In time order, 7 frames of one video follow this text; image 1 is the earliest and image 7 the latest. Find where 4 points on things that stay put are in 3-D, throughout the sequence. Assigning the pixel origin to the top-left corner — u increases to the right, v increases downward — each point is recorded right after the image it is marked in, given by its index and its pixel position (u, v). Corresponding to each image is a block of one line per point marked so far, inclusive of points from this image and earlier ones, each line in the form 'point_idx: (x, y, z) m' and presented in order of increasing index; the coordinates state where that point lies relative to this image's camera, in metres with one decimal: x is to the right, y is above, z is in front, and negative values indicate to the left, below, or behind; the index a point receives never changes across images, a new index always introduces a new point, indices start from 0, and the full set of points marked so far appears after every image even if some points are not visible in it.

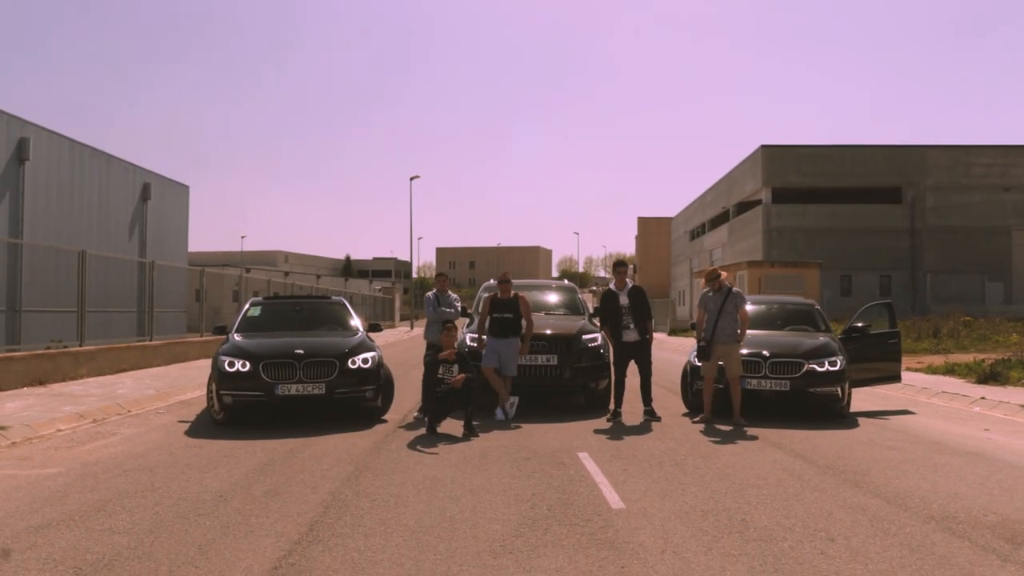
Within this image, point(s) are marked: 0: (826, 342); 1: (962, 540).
0: (+4.2, -0.7, +11.9) m
1: (+2.8, -1.5, +5.5) m
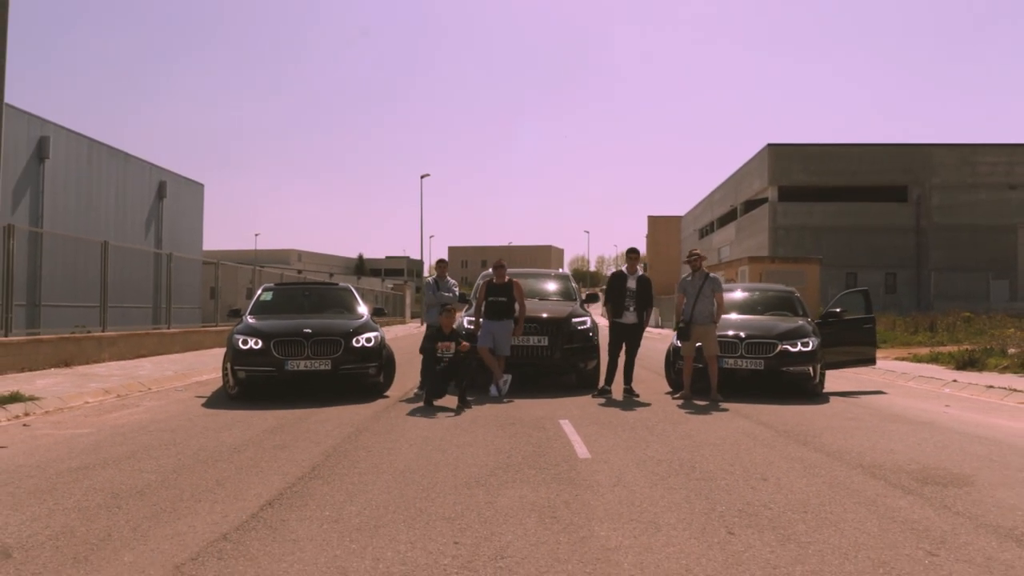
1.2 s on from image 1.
0: (+4.1, -0.5, +12.7) m
1: (+2.6, -1.4, +6.3) m
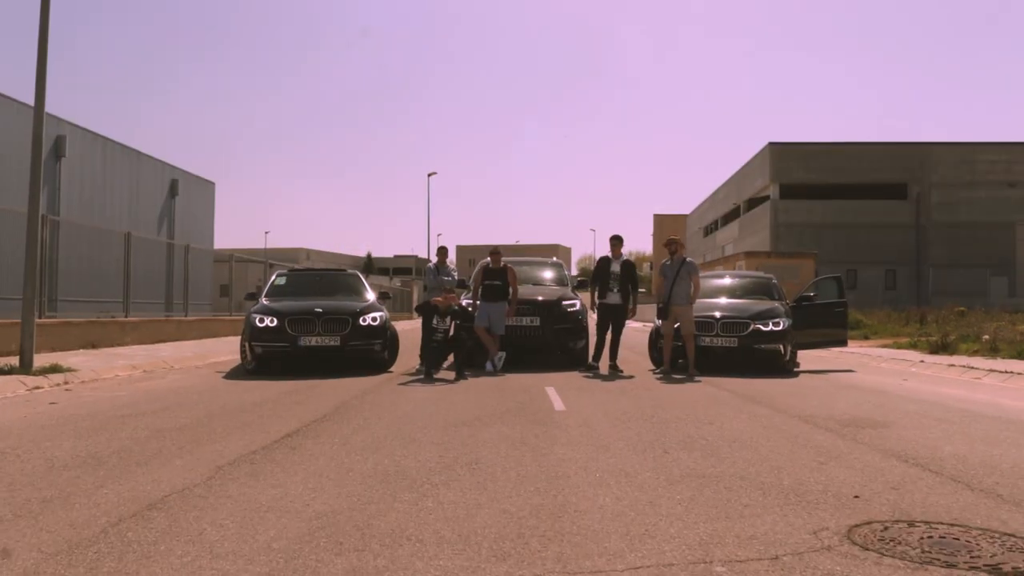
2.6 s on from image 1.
0: (+4.0, -0.3, +13.7) m
1: (+2.4, -1.1, +7.3) m
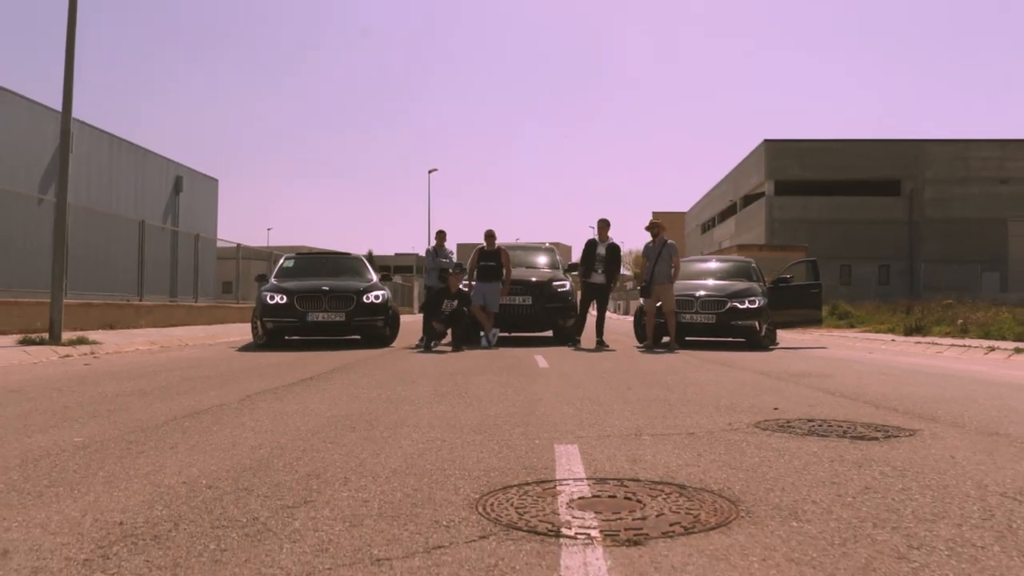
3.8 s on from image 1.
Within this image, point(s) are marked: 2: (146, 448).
0: (+3.9, 0.0, +14.7) m
1: (+2.3, -0.8, +8.3) m
2: (-1.5, -0.7, +3.7) m
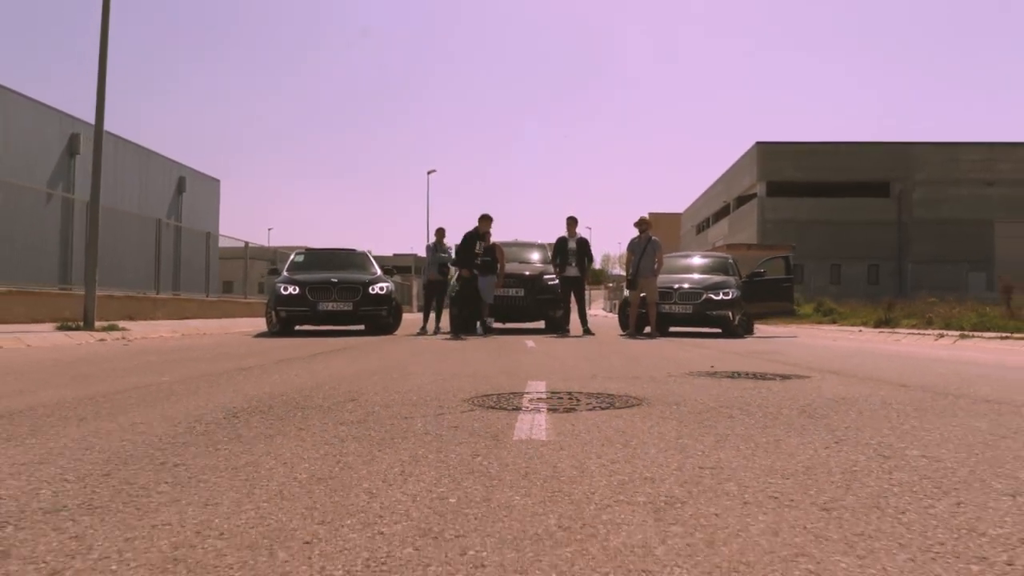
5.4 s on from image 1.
0: (+3.8, +0.1, +15.9) m
1: (+2.2, -0.7, +9.5) m
2: (-1.6, -0.5, +5.0) m
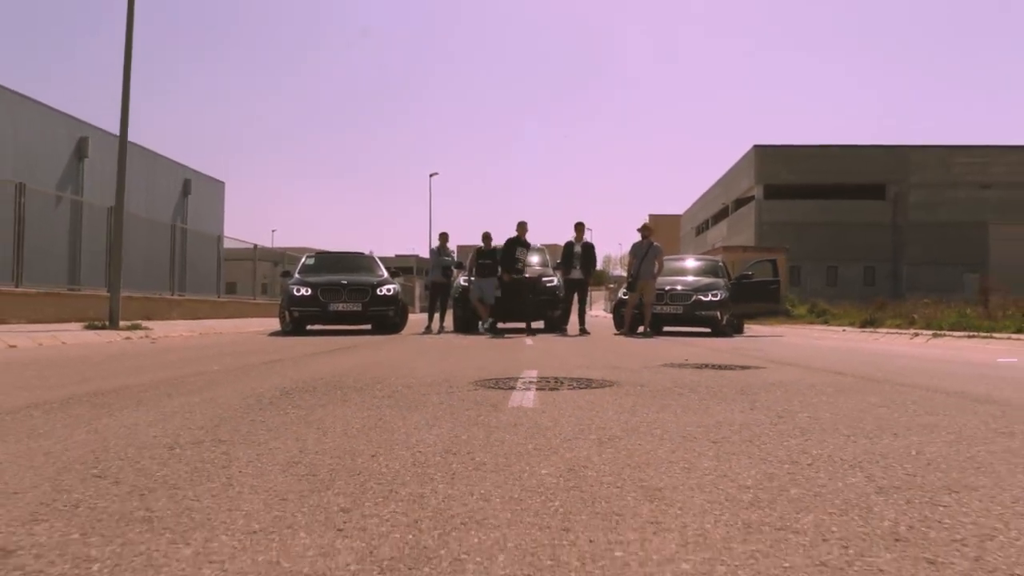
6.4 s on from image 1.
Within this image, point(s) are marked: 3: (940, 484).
0: (+3.8, +0.1, +16.8) m
1: (+2.2, -0.7, +10.3) m
2: (-1.6, -0.5, +5.8) m
3: (+1.2, -0.5, +2.5) m
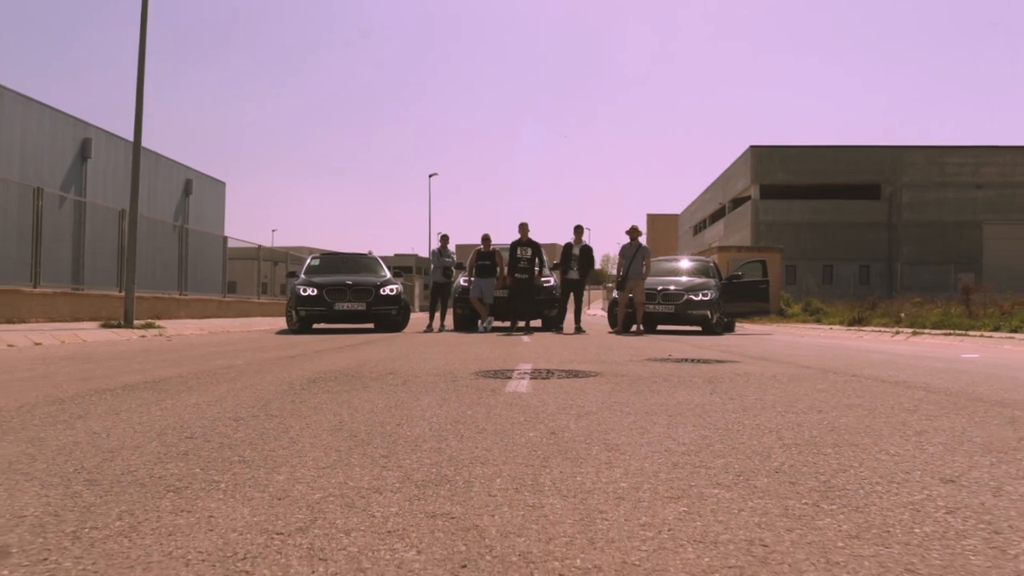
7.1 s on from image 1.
0: (+3.8, +0.1, +17.4) m
1: (+2.2, -0.7, +11.0) m
2: (-1.6, -0.6, +6.5) m
3: (+1.2, -0.5, +3.1) m
